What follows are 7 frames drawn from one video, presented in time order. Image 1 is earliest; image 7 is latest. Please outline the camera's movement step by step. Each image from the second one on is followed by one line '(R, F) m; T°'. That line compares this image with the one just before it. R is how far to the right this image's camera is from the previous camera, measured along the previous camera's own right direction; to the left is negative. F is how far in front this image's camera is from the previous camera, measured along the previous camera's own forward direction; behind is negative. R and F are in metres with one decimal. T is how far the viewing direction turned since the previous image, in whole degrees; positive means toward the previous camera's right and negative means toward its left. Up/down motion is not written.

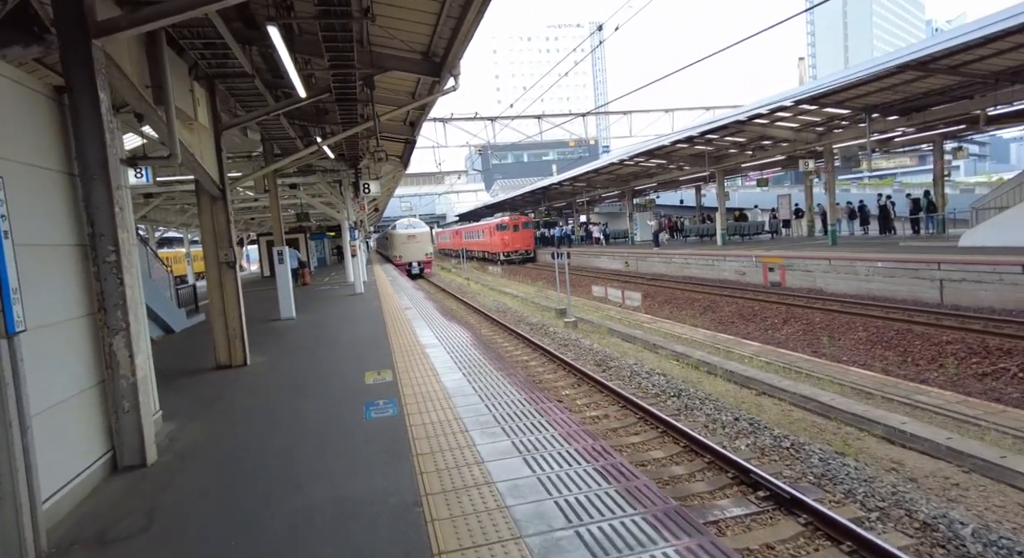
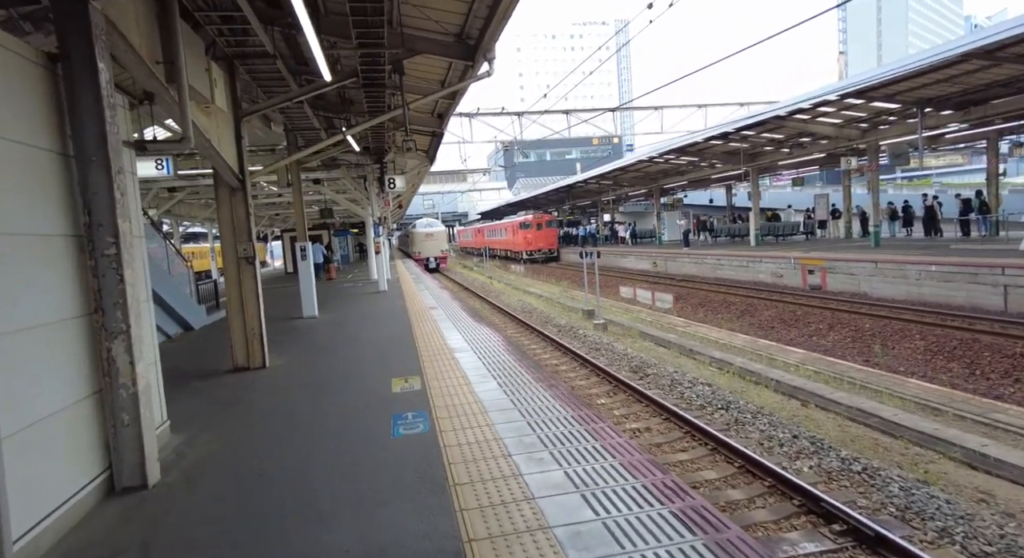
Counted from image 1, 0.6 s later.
(-0.2, +0.5) m; -2°
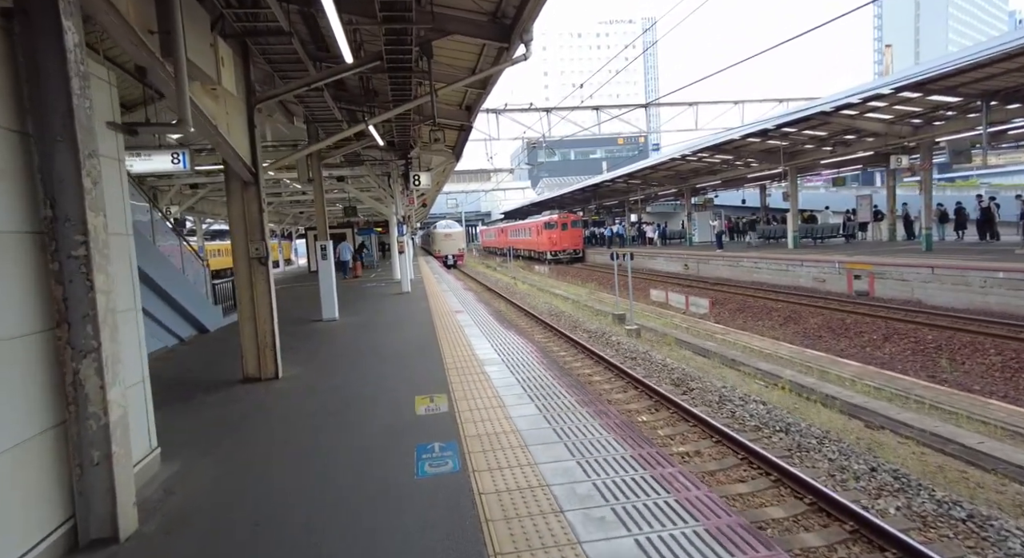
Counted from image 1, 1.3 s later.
(-0.1, +0.6) m; -2°
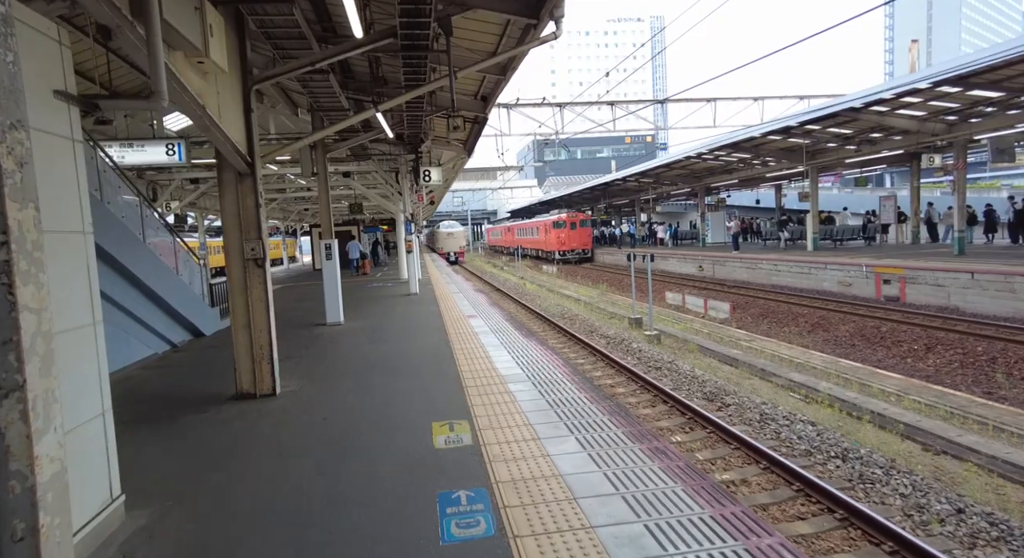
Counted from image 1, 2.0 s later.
(-0.2, +0.6) m; 0°
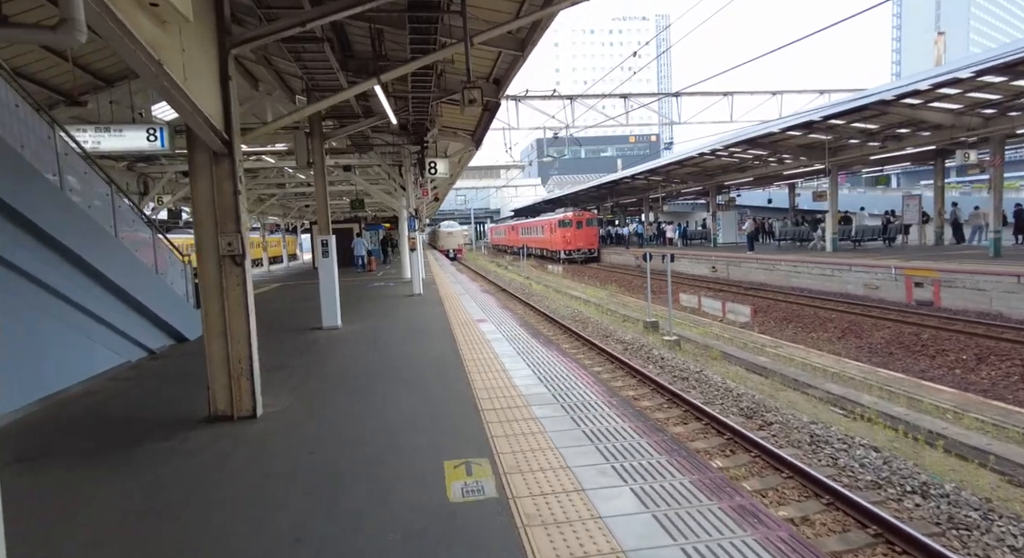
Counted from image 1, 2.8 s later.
(-0.2, +0.8) m; 0°
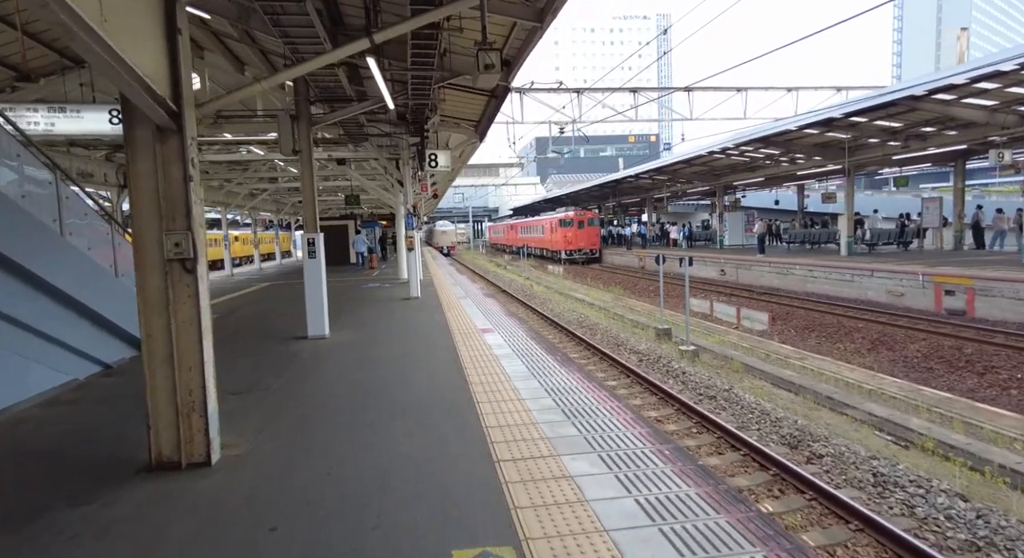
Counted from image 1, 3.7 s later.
(-0.2, +0.9) m; 0°
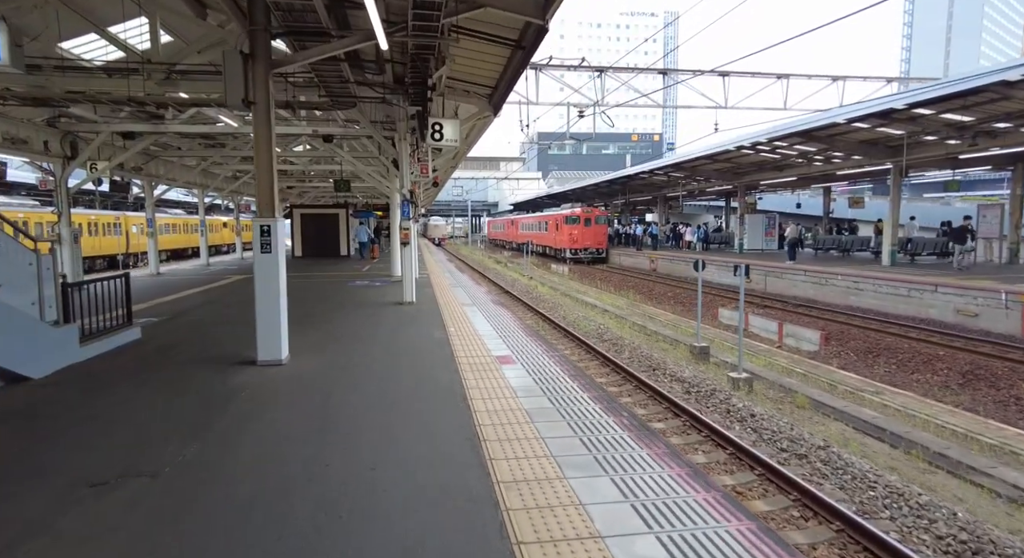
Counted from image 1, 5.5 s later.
(-0.3, +2.0) m; 0°
